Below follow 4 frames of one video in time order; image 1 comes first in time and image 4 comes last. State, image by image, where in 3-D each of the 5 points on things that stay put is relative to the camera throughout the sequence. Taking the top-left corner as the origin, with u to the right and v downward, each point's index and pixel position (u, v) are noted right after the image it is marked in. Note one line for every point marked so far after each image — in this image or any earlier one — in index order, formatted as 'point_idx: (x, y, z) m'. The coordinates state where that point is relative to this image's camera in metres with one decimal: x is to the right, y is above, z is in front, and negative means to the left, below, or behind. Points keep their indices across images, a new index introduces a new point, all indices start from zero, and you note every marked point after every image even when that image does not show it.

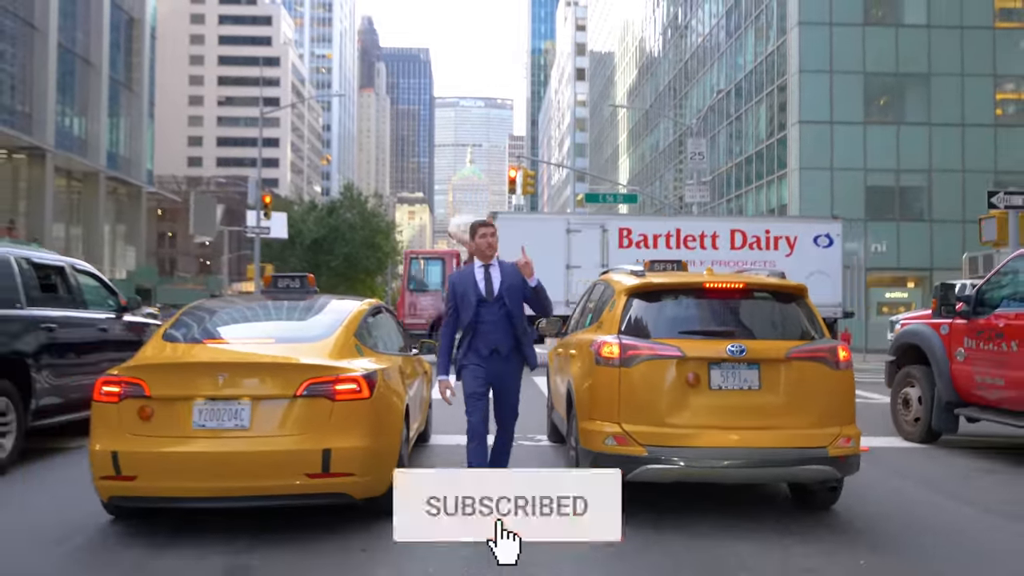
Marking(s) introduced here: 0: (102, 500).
0: (-2.5, -1.3, +5.1) m
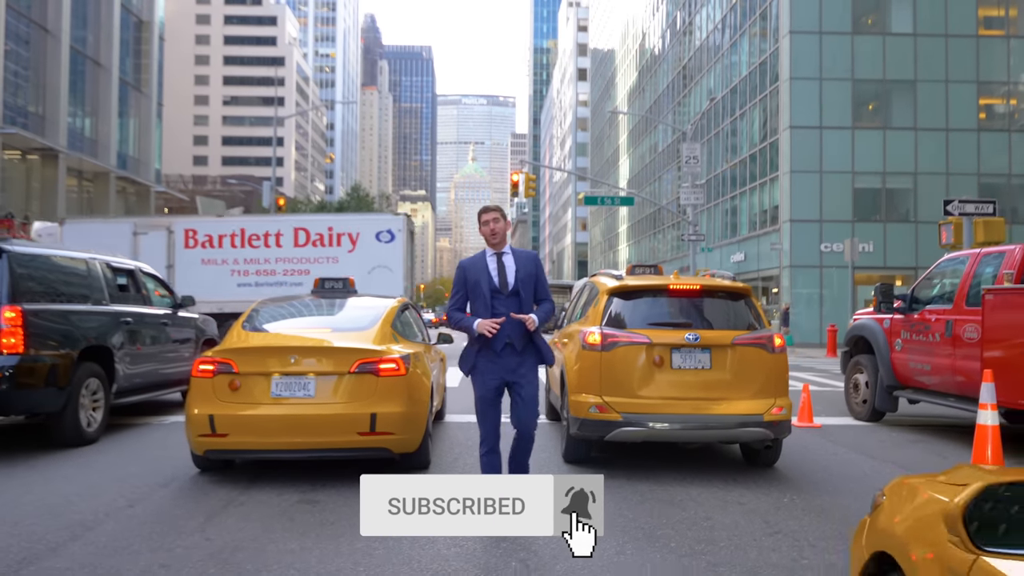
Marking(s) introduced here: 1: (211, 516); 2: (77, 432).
0: (-2.5, -1.3, +6.5) m
1: (-2.0, -1.5, +5.5) m
2: (-4.2, -1.4, +8.0) m
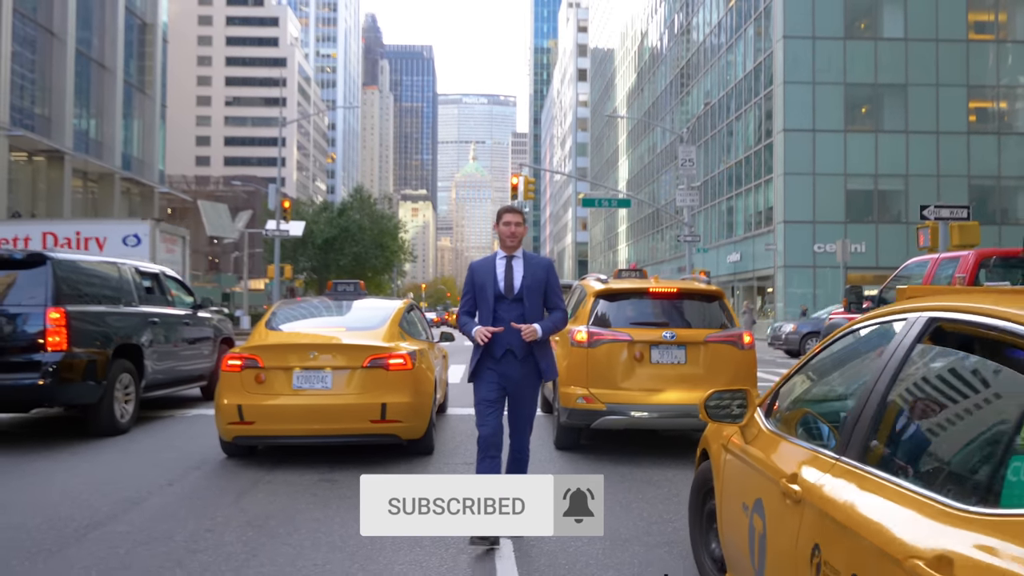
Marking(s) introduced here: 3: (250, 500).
0: (-2.5, -1.3, +7.3) m
1: (-2.0, -1.5, +6.3) m
2: (-4.2, -1.4, +8.8) m
3: (-1.9, -1.5, +6.0) m
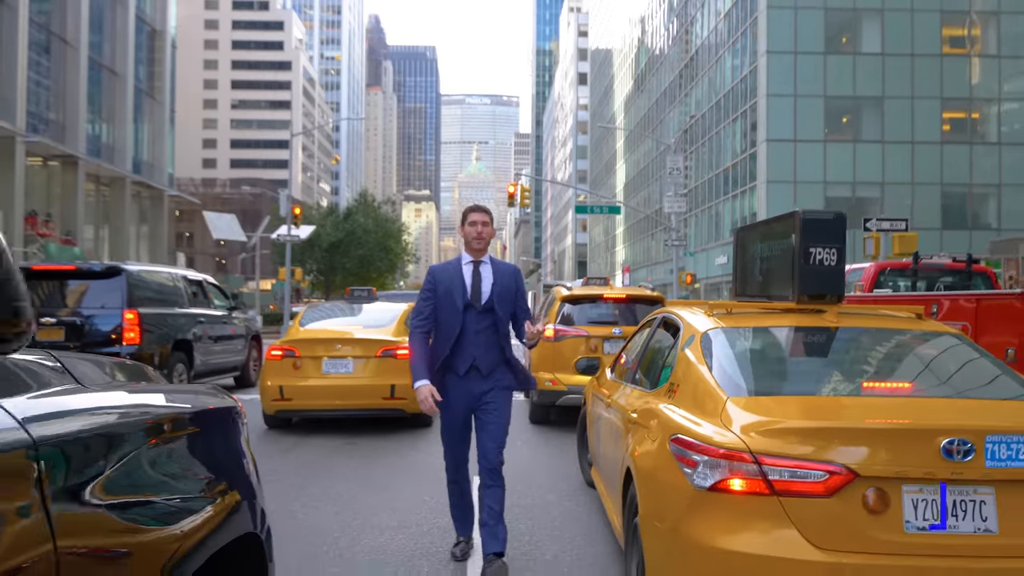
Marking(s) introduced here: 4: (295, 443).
0: (-2.7, -1.4, +9.3) m
1: (-2.2, -1.6, +8.2) m
2: (-4.4, -1.5, +10.8) m
3: (-2.1, -1.6, +8.0) m
4: (-2.3, -1.6, +8.7) m
